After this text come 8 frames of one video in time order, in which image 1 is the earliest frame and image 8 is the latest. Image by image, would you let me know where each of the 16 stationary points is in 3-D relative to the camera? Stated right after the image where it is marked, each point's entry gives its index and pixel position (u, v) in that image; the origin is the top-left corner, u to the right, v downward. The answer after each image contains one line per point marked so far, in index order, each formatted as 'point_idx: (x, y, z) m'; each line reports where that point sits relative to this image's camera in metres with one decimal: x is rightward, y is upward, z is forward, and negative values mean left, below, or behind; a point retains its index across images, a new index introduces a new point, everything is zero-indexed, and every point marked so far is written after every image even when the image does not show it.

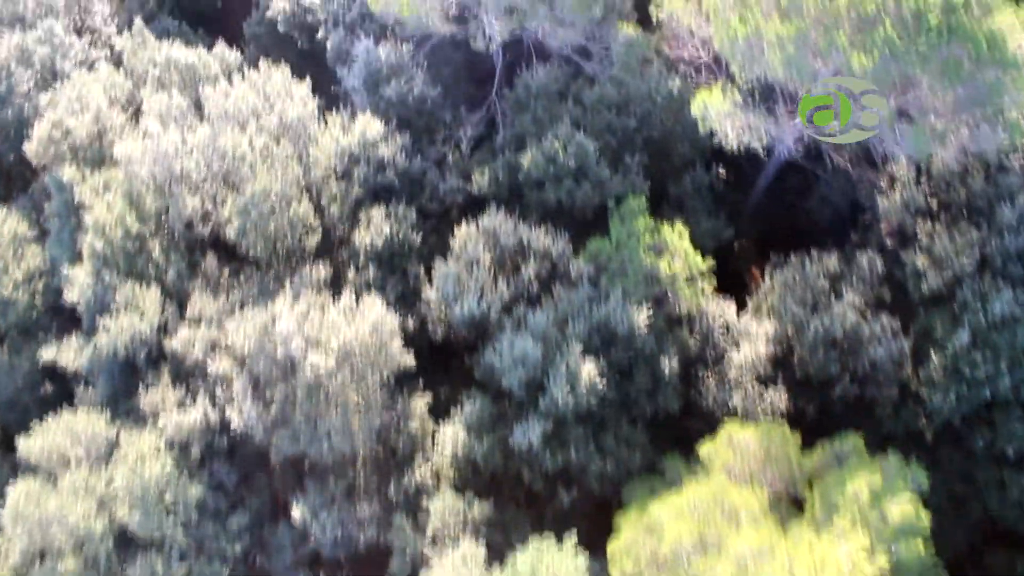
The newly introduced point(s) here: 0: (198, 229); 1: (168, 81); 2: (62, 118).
0: (-3.9, +0.8, +9.9) m
1: (-4.7, +2.9, +10.9) m
2: (-5.9, +2.3, +10.5) m
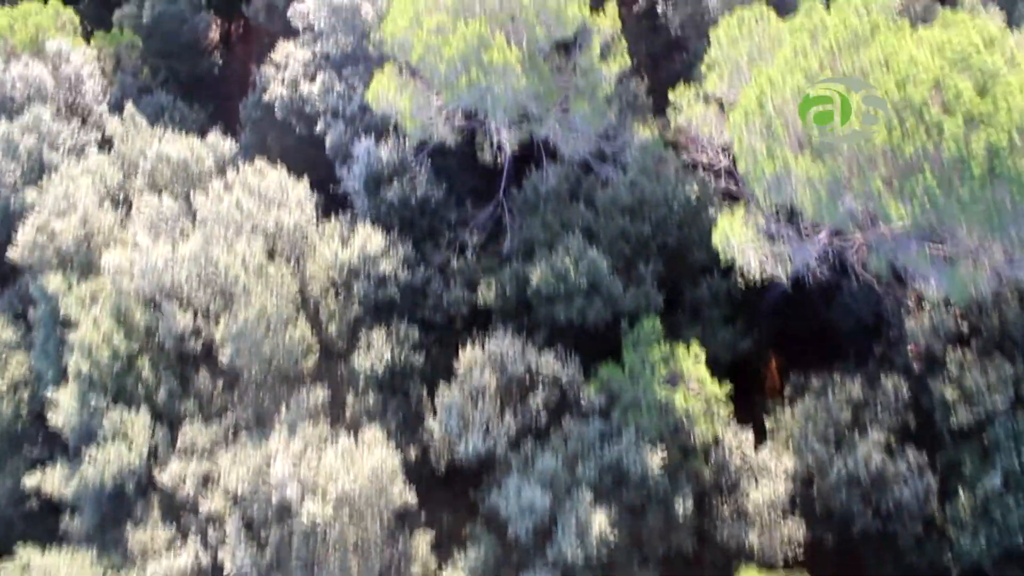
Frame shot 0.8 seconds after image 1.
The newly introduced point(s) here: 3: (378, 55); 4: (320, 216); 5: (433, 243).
0: (-3.8, -0.7, +9.4) m
1: (-4.6, +1.5, +10.4) m
2: (-5.8, +0.9, +10.0) m
3: (-1.8, +3.0, +10.3) m
4: (-2.5, +0.8, +10.4) m
5: (-1.0, +0.6, +10.3) m
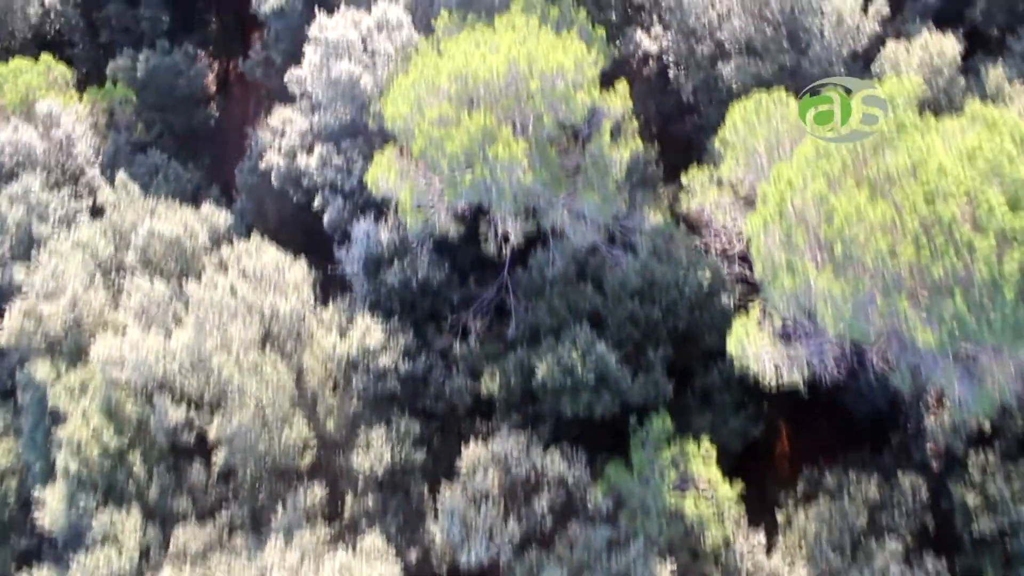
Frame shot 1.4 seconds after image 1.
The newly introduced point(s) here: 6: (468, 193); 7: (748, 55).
0: (-3.8, -1.7, +9.1) m
1: (-4.6, +0.5, +10.0) m
2: (-5.8, -0.2, +9.6) m
3: (-1.7, +2.0, +9.9) m
4: (-2.4, -0.2, +10.1) m
5: (-1.0, -0.5, +10.0) m
6: (-0.5, +1.0, +8.6) m
7: (+3.2, +3.2, +10.6) m
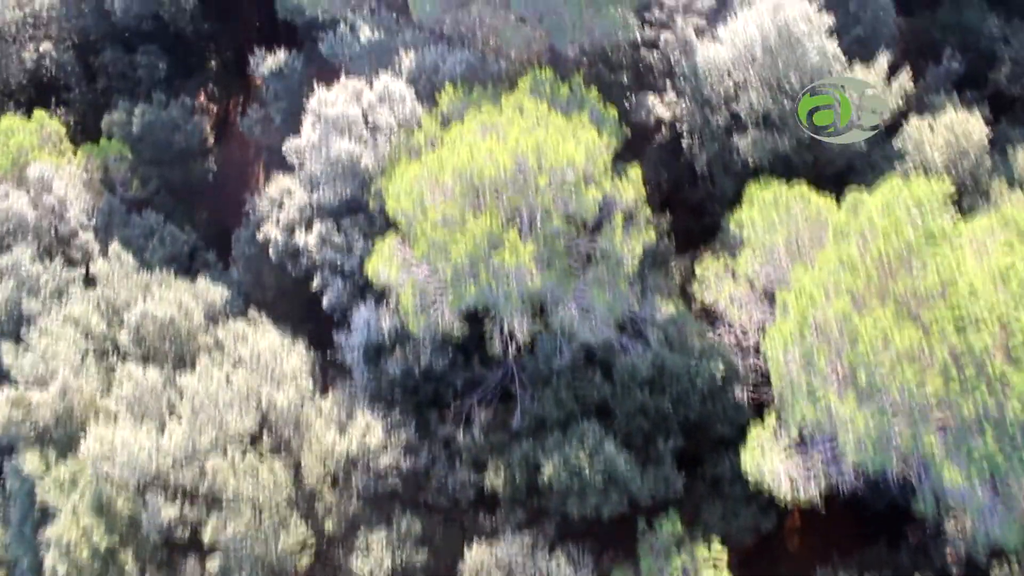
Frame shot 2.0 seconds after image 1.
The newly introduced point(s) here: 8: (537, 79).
0: (-3.7, -2.8, +8.8) m
1: (-4.5, -0.6, +9.7) m
2: (-5.7, -1.2, +9.3) m
3: (-1.6, +0.9, +9.5) m
4: (-2.4, -1.3, +9.7) m
5: (-0.9, -1.5, +9.6) m
6: (-0.4, -0.1, +8.3) m
7: (+3.3, +2.1, +10.1) m
8: (+0.3, +2.5, +9.5) m
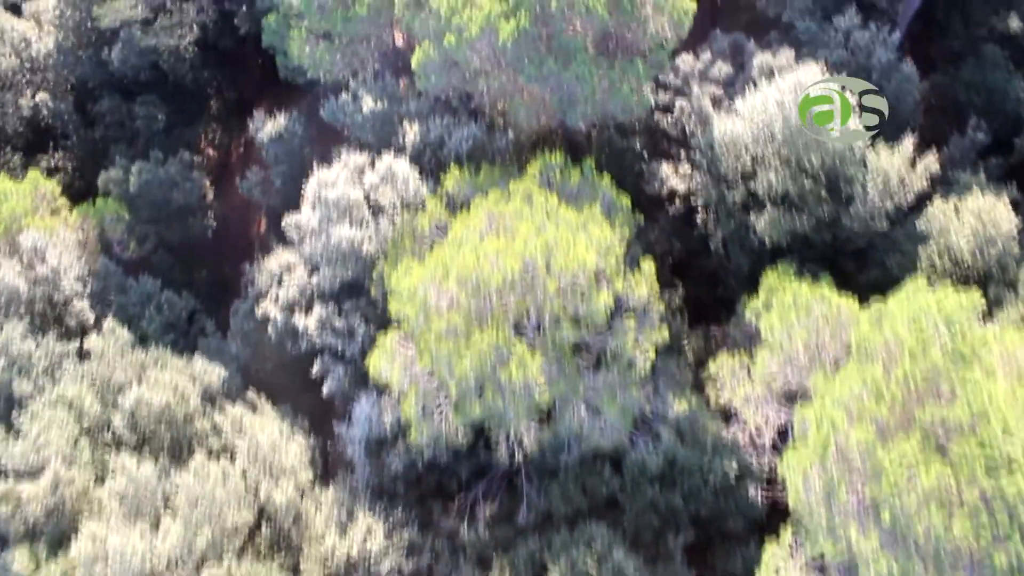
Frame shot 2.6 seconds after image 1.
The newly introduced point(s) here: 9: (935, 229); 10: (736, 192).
0: (-3.7, -3.8, +8.5) m
1: (-4.4, -1.6, +9.4) m
2: (-5.7, -2.2, +9.0) m
3: (-1.5, -0.1, +9.2) m
4: (-2.3, -2.3, +9.4) m
5: (-0.8, -2.6, +9.3) m
6: (-0.4, -1.2, +7.9) m
7: (+3.4, +1.0, +9.7) m
8: (+0.4, +1.4, +9.1) m
9: (+5.1, +0.7, +9.5) m
10: (+2.8, +1.2, +10.0) m
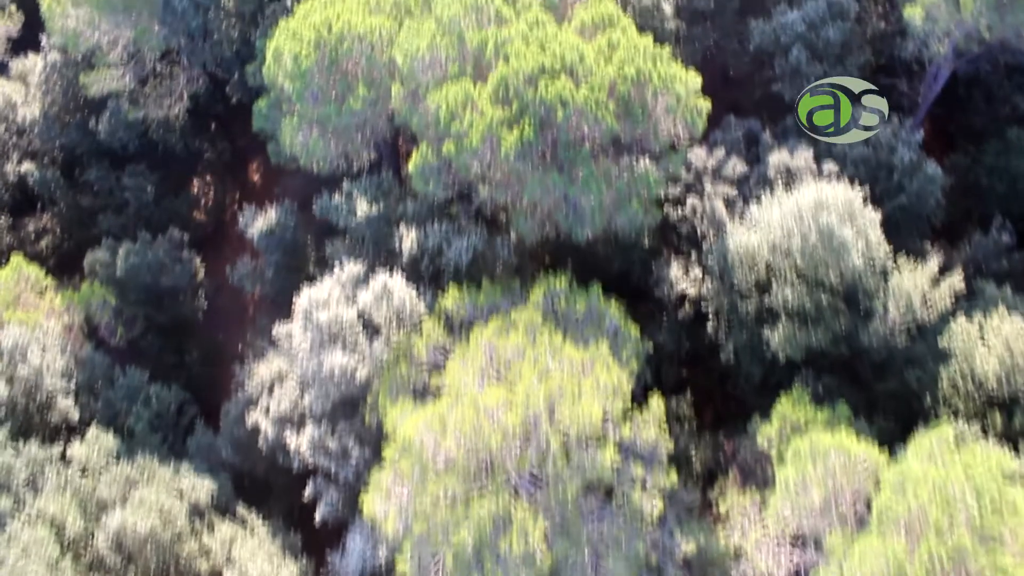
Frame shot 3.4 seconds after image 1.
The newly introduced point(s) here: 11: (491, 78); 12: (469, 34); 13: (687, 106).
0: (-3.7, -5.2, +8.2) m
1: (-4.4, -2.9, +9.0) m
2: (-5.7, -3.6, +8.6) m
3: (-1.5, -1.5, +8.8) m
4: (-2.3, -3.7, +9.0) m
5: (-0.9, -4.0, +8.9) m
6: (-0.4, -2.6, +7.5) m
7: (+3.4, -0.4, +9.3) m
8: (+0.4, 0.0, +8.7) m
9: (+5.1, -0.7, +9.0) m
10: (+2.8, -0.2, +9.5) m
11: (-0.3, +2.4, +9.0) m
12: (-0.5, +3.0, +9.5) m
13: (+2.1, +2.2, +9.4) m
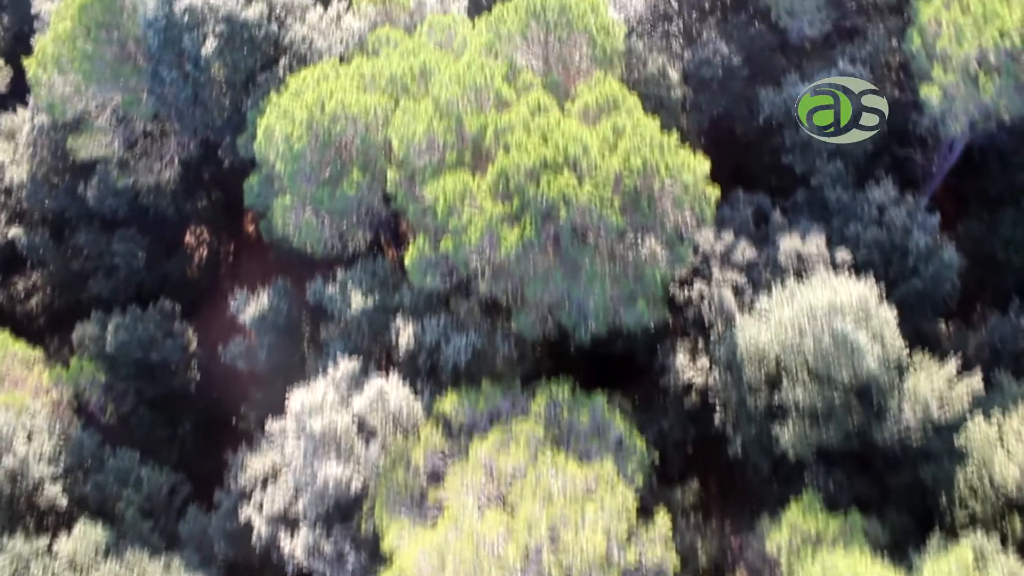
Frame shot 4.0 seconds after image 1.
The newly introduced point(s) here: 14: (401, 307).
0: (-3.7, -6.3, +7.9) m
1: (-4.4, -4.0, +8.7) m
2: (-5.7, -4.7, +8.4) m
3: (-1.5, -2.6, +8.5) m
4: (-2.3, -4.8, +8.8) m
5: (-0.8, -5.1, +8.7) m
6: (-0.4, -3.7, +7.2) m
7: (+3.4, -1.5, +8.9) m
8: (+0.4, -1.1, +8.3) m
9: (+5.1, -1.8, +8.7) m
10: (+2.9, -1.3, +9.2) m
11: (-0.2, +1.3, +8.7) m
12: (-0.5, +1.9, +9.1) m
13: (+2.1, +1.0, +9.0) m
14: (-1.3, -0.2, +9.4) m
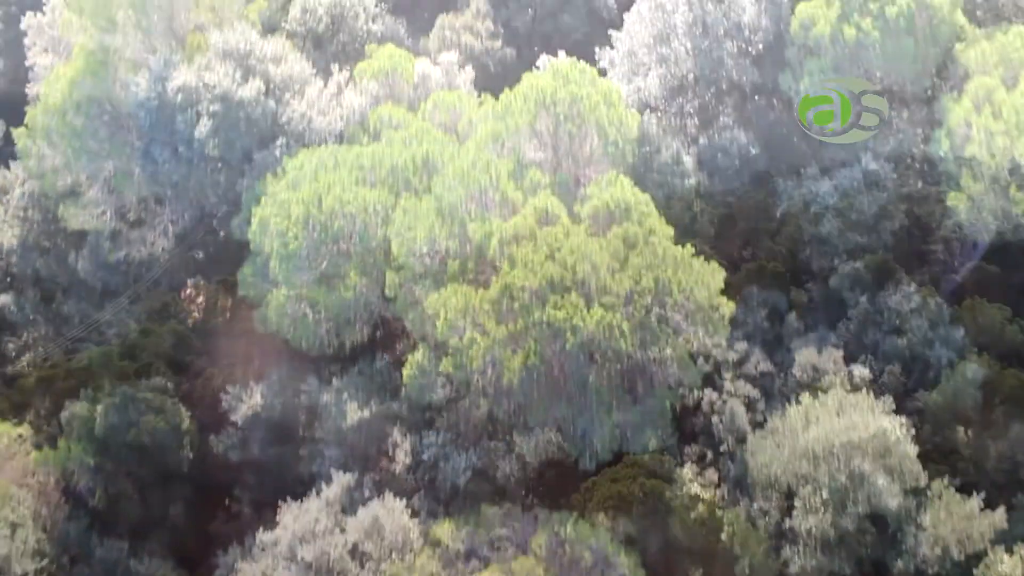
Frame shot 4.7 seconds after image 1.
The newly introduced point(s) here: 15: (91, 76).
0: (-3.8, -7.5, +7.7) m
1: (-4.4, -5.2, +8.4) m
2: (-5.7, -5.9, +8.1) m
3: (-1.5, -3.9, +8.1) m
4: (-2.4, -6.0, +8.5) m
5: (-0.9, -6.3, +8.4) m
6: (-0.4, -5.0, +6.9) m
7: (+3.4, -2.8, +8.6) m
8: (+0.4, -2.4, +8.0) m
9: (+5.1, -3.2, +8.3) m
10: (+2.9, -2.6, +8.8) m
11: (-0.2, 0.0, +8.2) m
12: (-0.4, +0.7, +8.7) m
13: (+2.1, -0.3, +8.6) m
14: (-1.3, -1.5, +9.1) m
15: (-5.5, +2.8, +10.4) m
